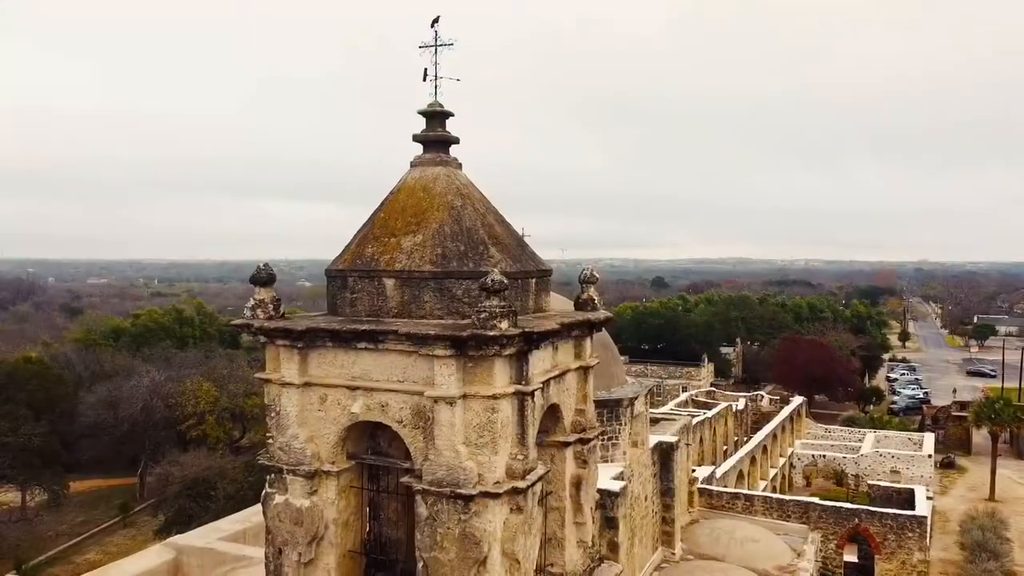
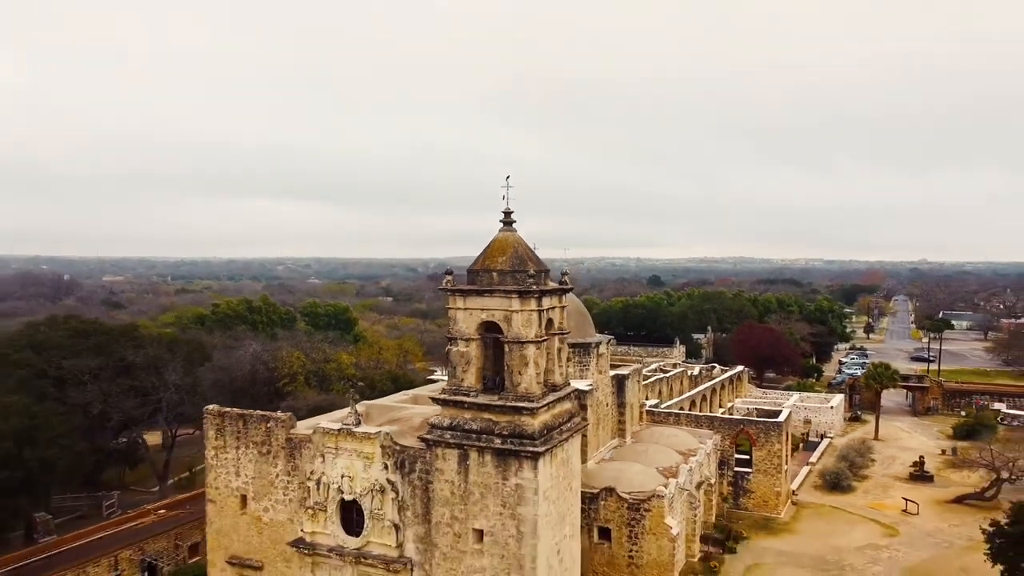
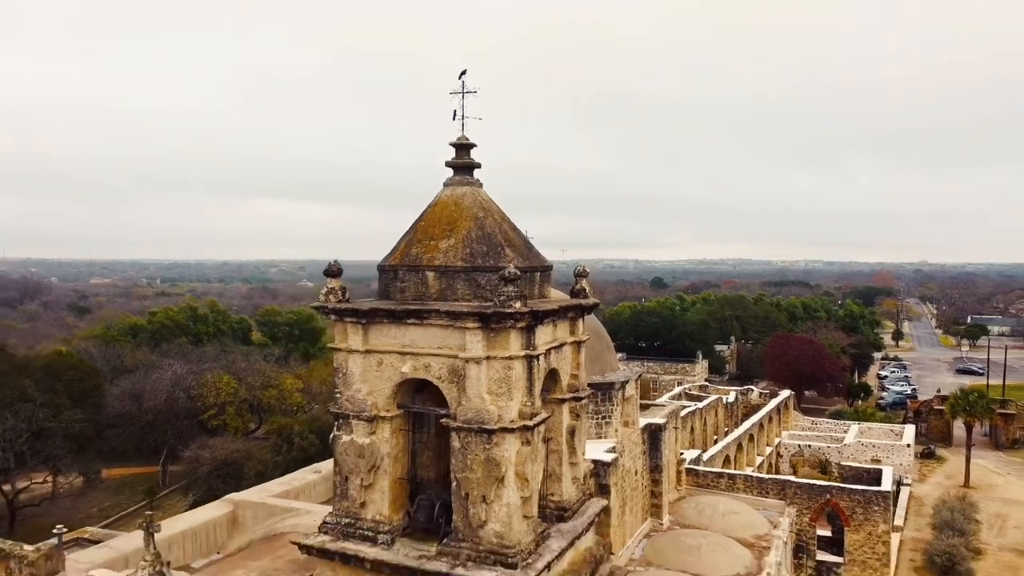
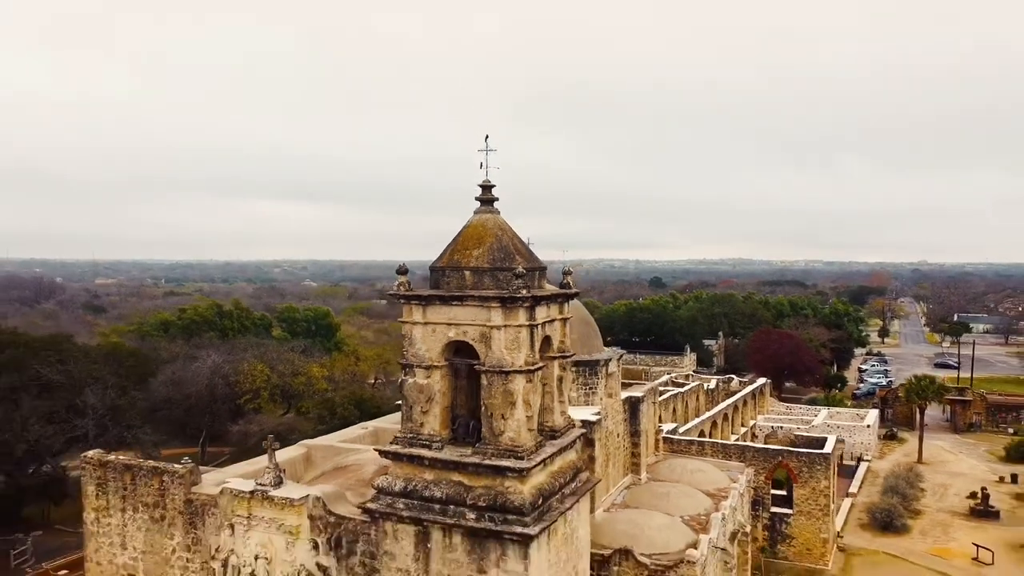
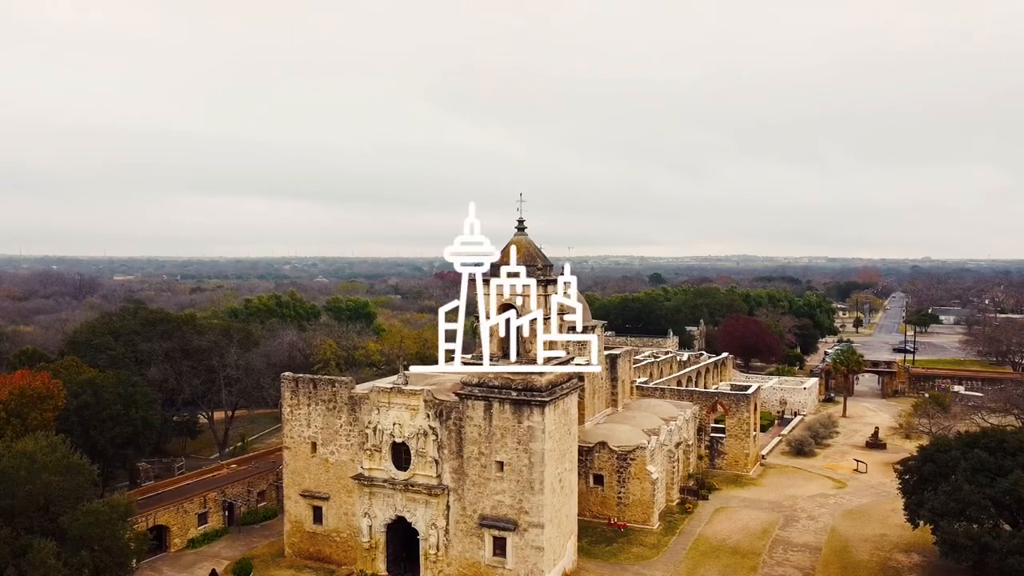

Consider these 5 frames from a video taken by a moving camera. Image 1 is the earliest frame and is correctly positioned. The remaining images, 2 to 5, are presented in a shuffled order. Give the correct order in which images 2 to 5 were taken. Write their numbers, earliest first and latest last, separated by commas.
3, 4, 2, 5
